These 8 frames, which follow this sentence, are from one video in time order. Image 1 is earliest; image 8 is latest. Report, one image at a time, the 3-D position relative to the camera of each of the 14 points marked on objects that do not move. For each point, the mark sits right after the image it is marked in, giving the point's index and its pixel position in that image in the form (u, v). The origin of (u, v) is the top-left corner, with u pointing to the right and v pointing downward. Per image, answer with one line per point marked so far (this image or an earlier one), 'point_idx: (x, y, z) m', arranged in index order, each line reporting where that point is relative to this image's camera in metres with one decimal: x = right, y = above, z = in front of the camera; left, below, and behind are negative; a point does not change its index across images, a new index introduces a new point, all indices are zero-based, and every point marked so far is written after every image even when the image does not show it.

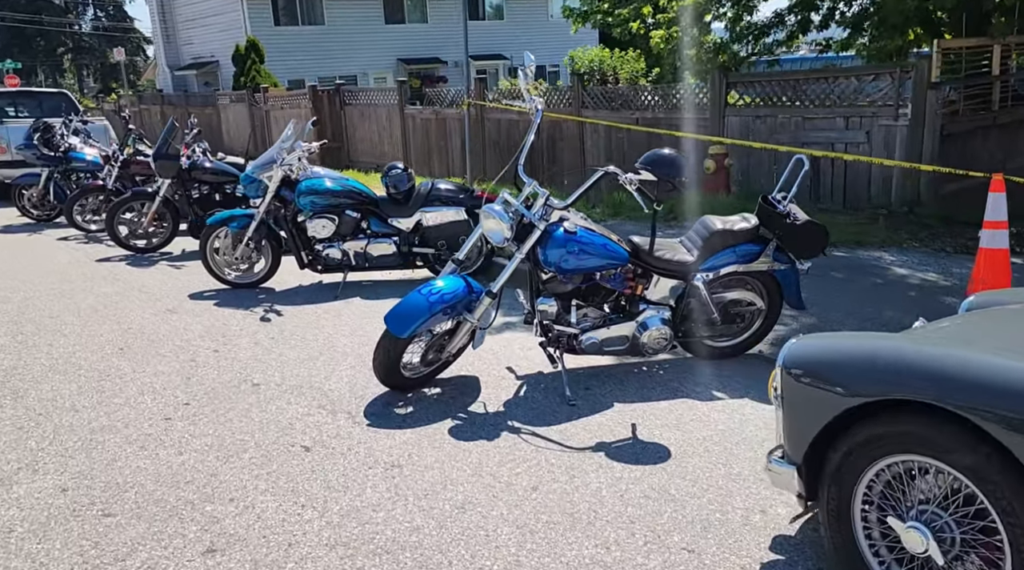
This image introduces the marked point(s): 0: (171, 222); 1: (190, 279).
0: (-3.7, +0.7, +10.0) m
1: (-2.9, 0.0, +8.4) m
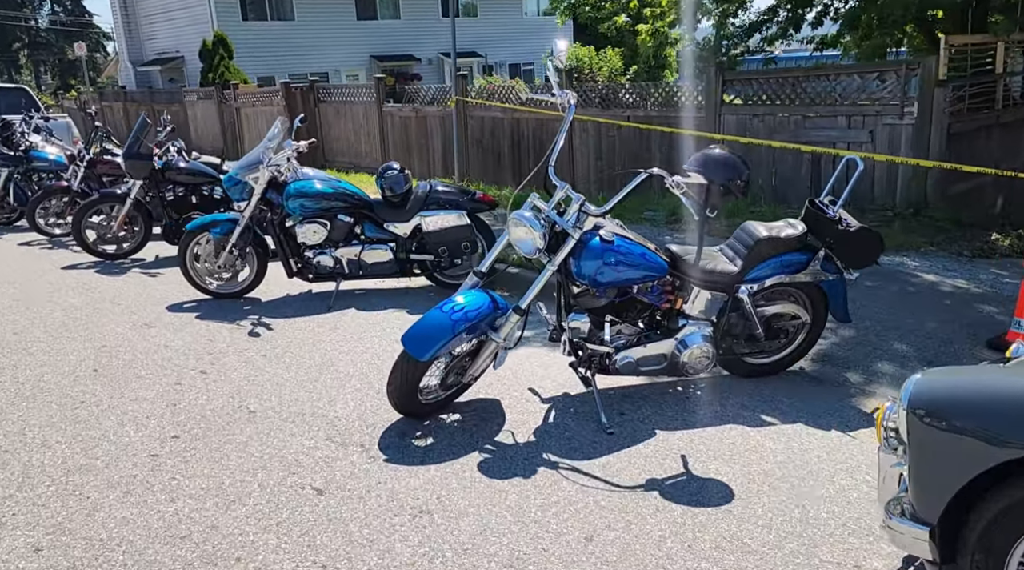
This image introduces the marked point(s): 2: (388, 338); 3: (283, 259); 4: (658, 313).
0: (-3.8, +0.6, +9.4) m
1: (-2.9, 0.0, +7.8) m
2: (-0.8, -0.3, +5.9) m
3: (-1.8, +0.2, +7.1) m
4: (+0.7, -0.1, +4.3) m
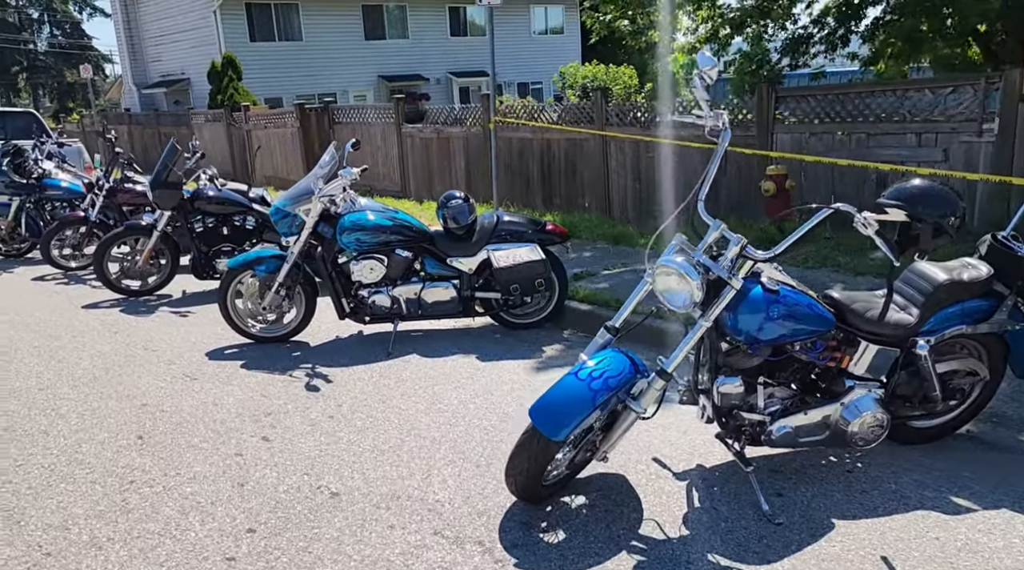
0: (-3.2, +0.2, +8.7) m
1: (-2.4, -0.4, +7.1) m
2: (-0.3, -0.6, +5.2) m
3: (-1.2, -0.1, +6.4) m
4: (+1.2, -0.3, +3.6) m
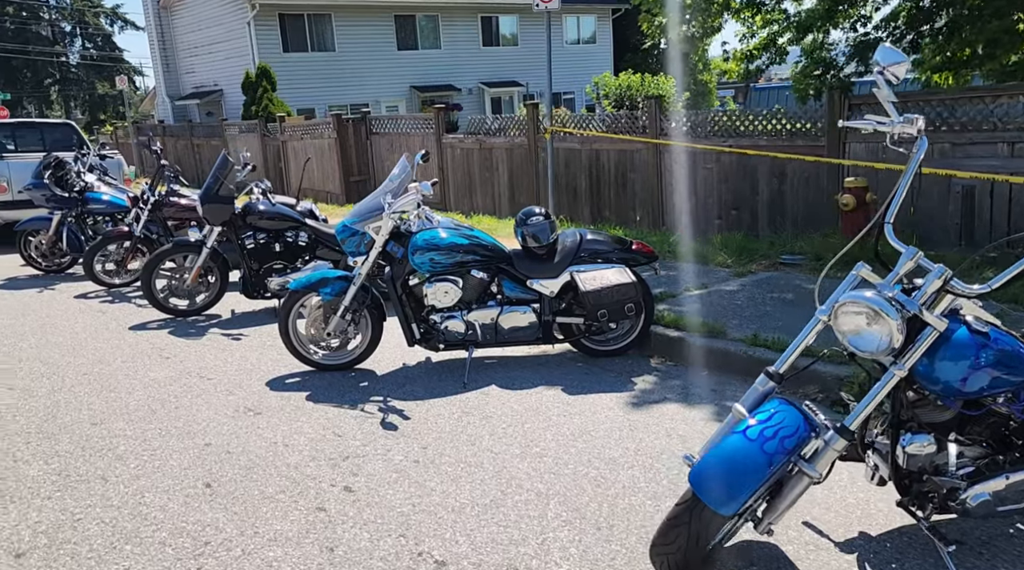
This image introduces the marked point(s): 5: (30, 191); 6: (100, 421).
0: (-2.6, +0.1, +8.3) m
1: (-1.9, -0.5, +6.7) m
2: (+0.2, -0.7, +4.6) m
3: (-0.7, -0.3, +5.9) m
4: (+1.7, -0.5, +3.1) m
5: (-5.9, +1.1, +11.2) m
6: (-2.3, -0.8, +5.1) m
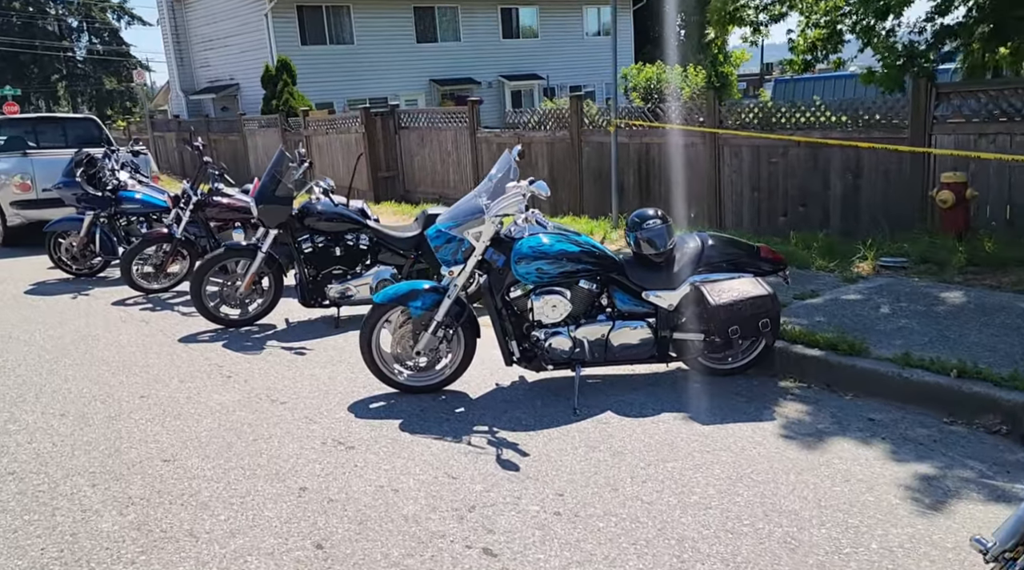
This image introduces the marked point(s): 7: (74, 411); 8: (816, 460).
0: (-2.0, 0.0, +7.6) m
1: (-1.2, -0.6, +6.0) m
2: (+0.9, -0.8, +4.0) m
3: (0.0, -0.3, +5.2) m
4: (+2.3, -0.6, +2.4) m
5: (-5.2, +1.1, +10.5) m
6: (-1.7, -0.8, +4.5) m
7: (-2.5, -0.7, +5.3) m
8: (+1.4, -0.8, +4.1) m
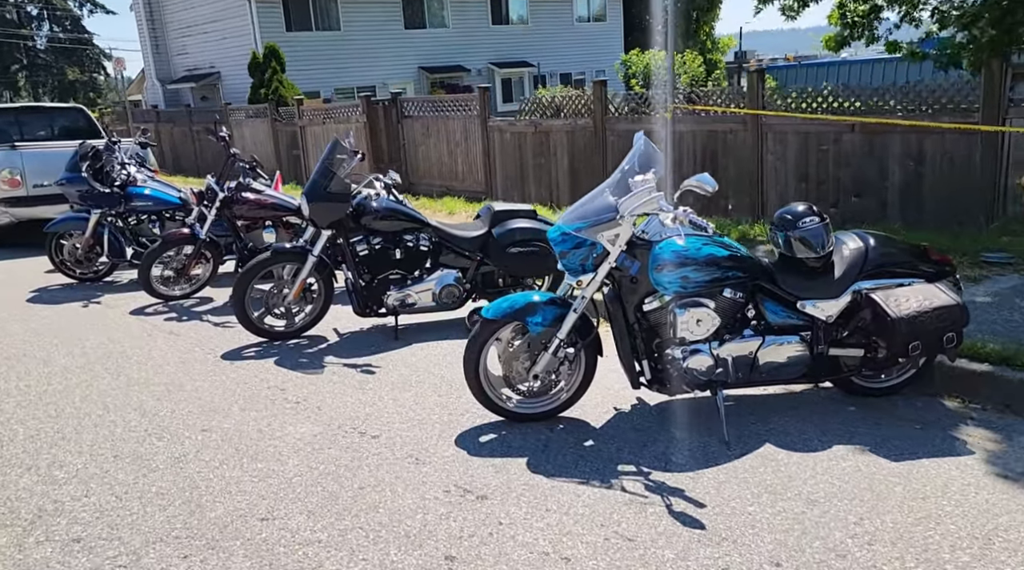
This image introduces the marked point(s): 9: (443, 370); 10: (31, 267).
0: (-1.4, 0.0, +6.8) m
1: (-0.6, -0.6, +5.2) m
2: (+1.6, -0.9, +3.3) m
3: (+0.6, -0.4, +4.5) m
4: (+3.0, -0.6, +1.7) m
5: (-4.7, +1.0, +9.6) m
6: (-1.0, -0.9, +3.7) m
7: (-1.9, -0.8, +4.5) m
8: (+2.0, -0.8, +3.4) m
9: (-0.4, -0.5, +5.8) m
10: (-5.8, +0.2, +11.0) m
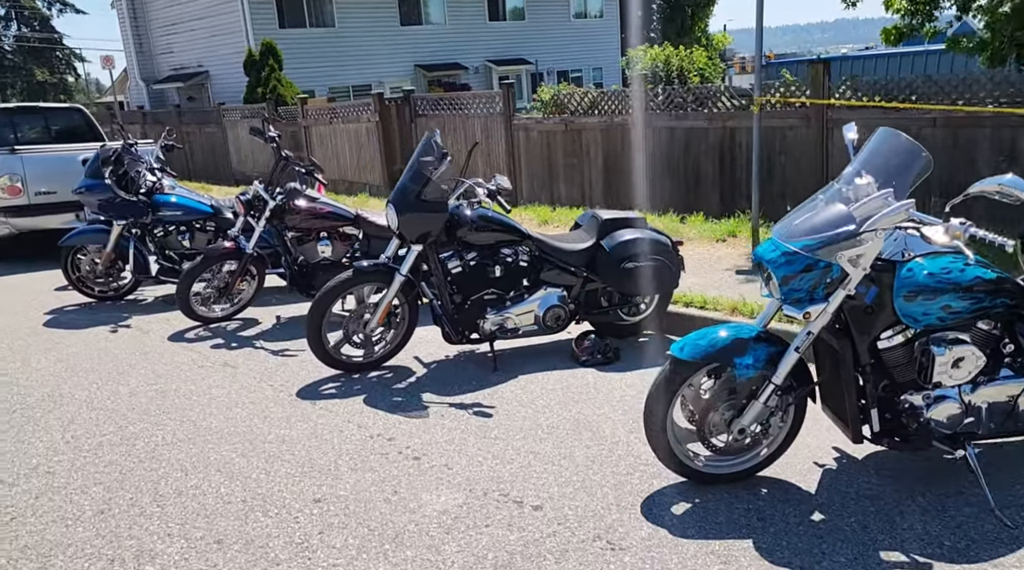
0: (-0.7, -0.2, +5.9) m
1: (+0.2, -0.8, +4.3) m
2: (+2.4, -1.0, +2.4) m
3: (+1.4, -0.5, +3.6) m
4: (+3.9, -0.7, +0.9) m
5: (-4.0, +0.9, +8.6) m
6: (-0.2, -1.1, +2.8) m
7: (-1.1, -1.0, +3.6) m
8: (+2.9, -0.9, +2.5) m
9: (+0.3, -0.7, +4.9) m
10: (-5.1, 0.0, +9.9) m
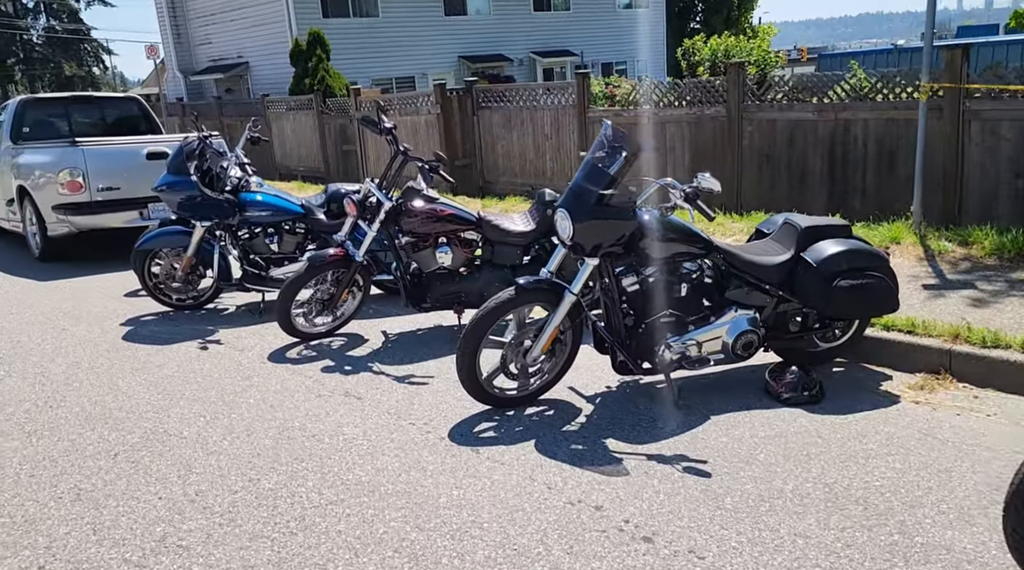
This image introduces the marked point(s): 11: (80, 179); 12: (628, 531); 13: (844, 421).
0: (+0.3, -0.3, +4.9) m
1: (+1.2, -0.9, +3.4) m
2: (+3.3, -1.1, +1.4) m
3: (+2.4, -0.6, +2.6) m
4: (+4.8, -0.9, -0.2) m
5: (-3.0, +0.8, +7.8) m
6: (+0.8, -1.2, +1.8) m
7: (-0.1, -1.1, +2.7) m
8: (+3.8, -1.1, +1.5) m
9: (+1.3, -0.8, +4.0) m
10: (-4.0, 0.0, +9.1) m
11: (-4.6, +1.1, +9.8) m
12: (+0.5, -0.9, +3.5) m
13: (+1.6, -0.7, +4.5) m
